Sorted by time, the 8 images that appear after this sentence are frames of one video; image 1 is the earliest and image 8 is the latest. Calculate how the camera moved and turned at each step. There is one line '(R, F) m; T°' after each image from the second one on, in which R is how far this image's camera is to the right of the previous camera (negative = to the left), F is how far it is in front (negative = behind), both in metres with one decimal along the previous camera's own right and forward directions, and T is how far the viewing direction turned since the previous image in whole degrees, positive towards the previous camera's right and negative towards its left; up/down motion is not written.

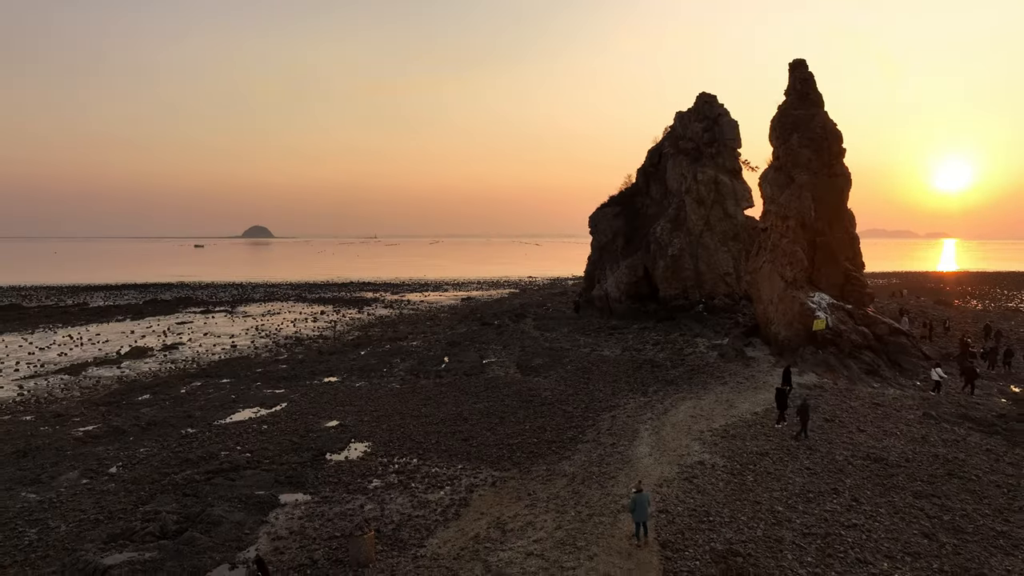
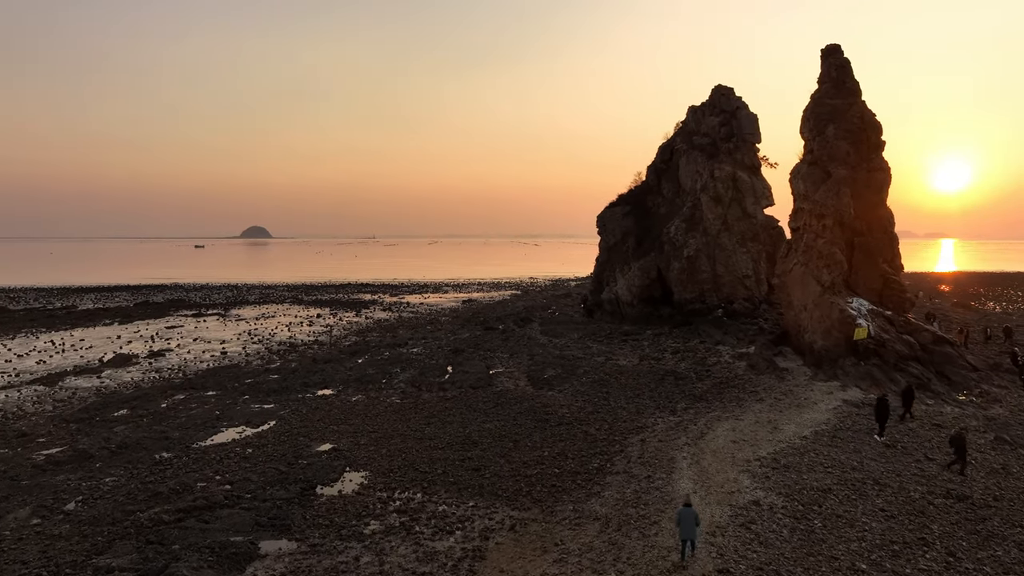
(-0.3, +1.8) m; 0°
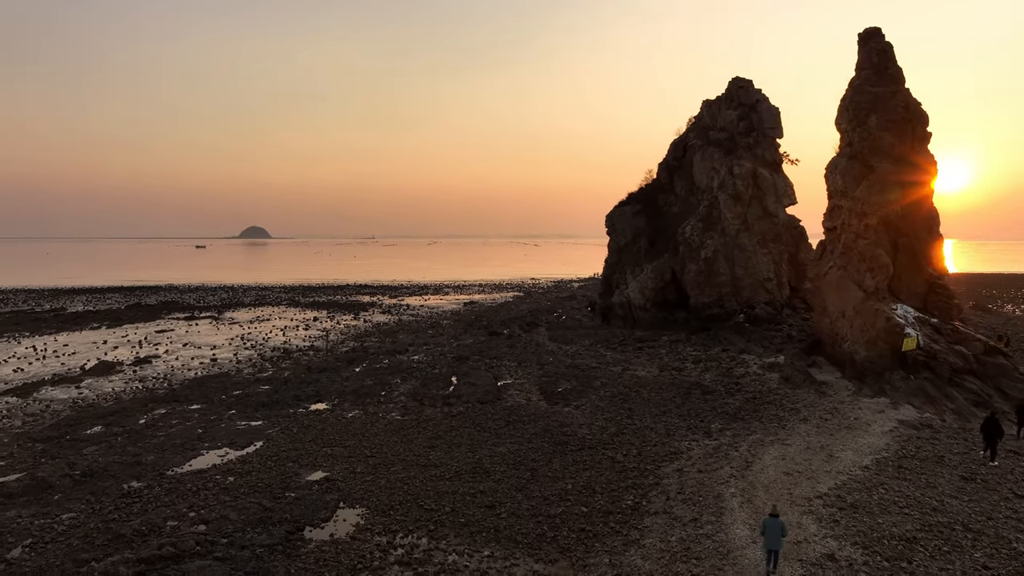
(-0.3, +1.8) m; 0°
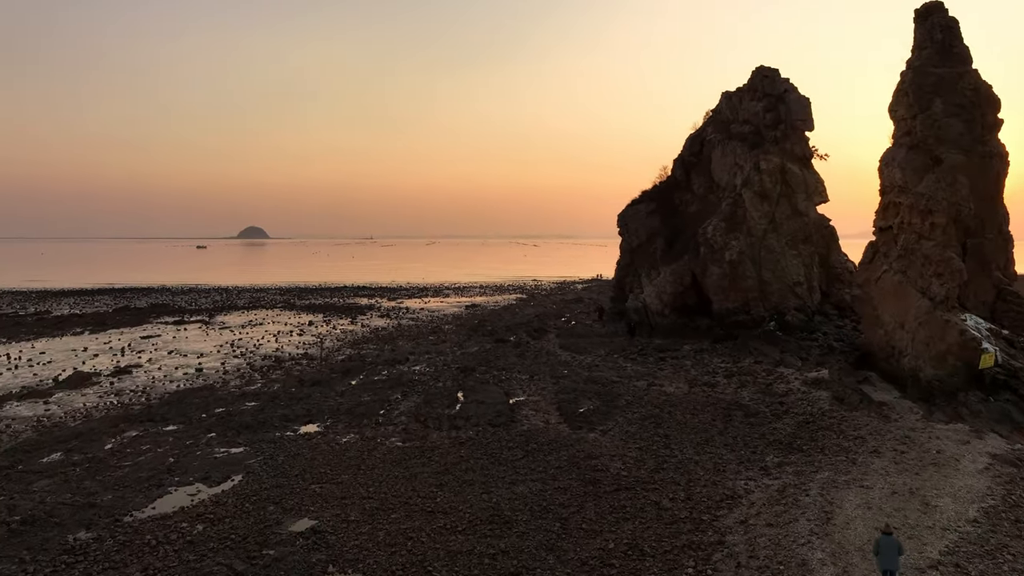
(-0.4, +2.2) m; 0°
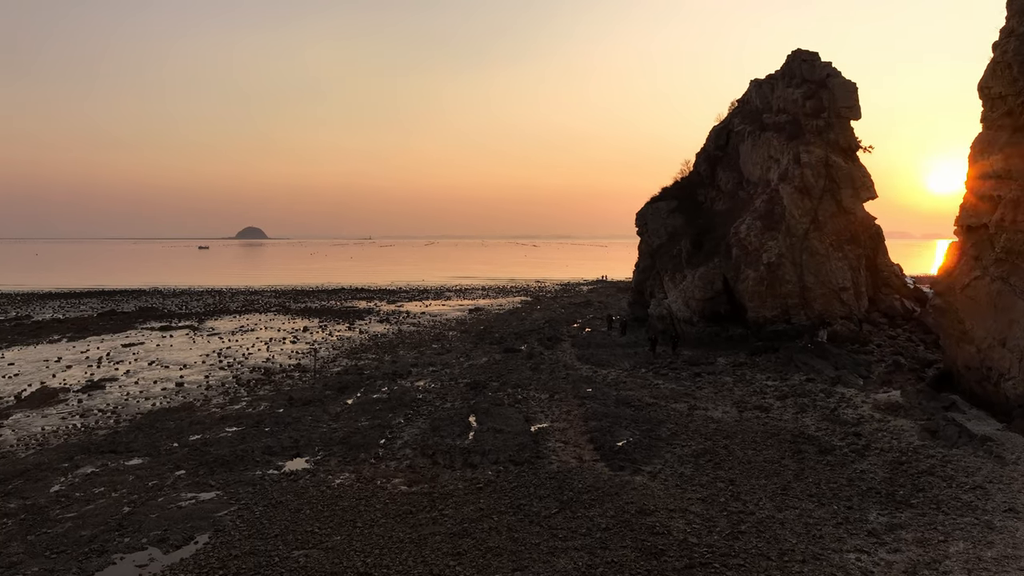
(-0.5, +2.7) m; 0°
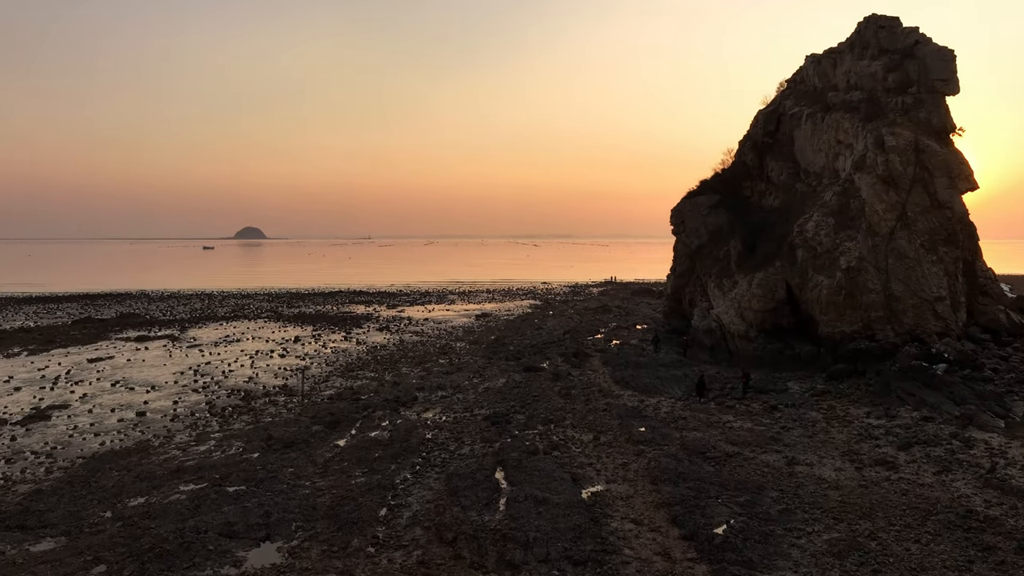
(-0.8, +4.2) m; 0°
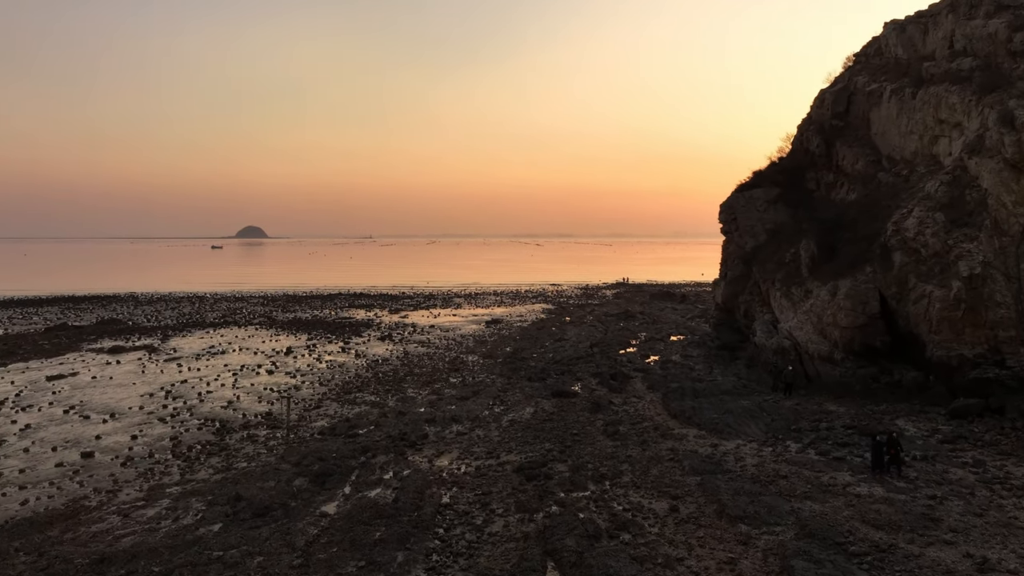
(-0.8, +4.2) m; 0°
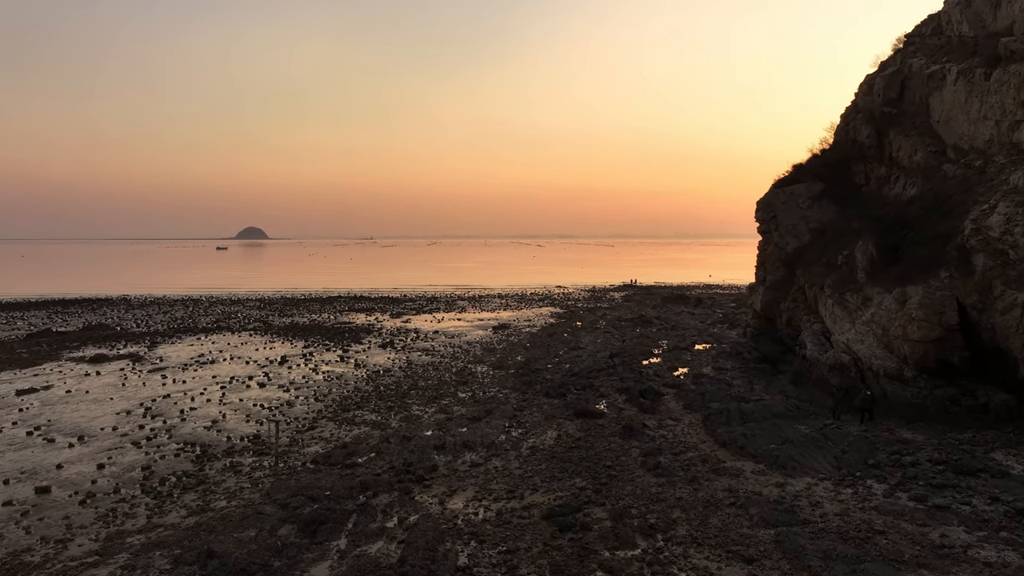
(-0.5, +2.4) m; 0°
